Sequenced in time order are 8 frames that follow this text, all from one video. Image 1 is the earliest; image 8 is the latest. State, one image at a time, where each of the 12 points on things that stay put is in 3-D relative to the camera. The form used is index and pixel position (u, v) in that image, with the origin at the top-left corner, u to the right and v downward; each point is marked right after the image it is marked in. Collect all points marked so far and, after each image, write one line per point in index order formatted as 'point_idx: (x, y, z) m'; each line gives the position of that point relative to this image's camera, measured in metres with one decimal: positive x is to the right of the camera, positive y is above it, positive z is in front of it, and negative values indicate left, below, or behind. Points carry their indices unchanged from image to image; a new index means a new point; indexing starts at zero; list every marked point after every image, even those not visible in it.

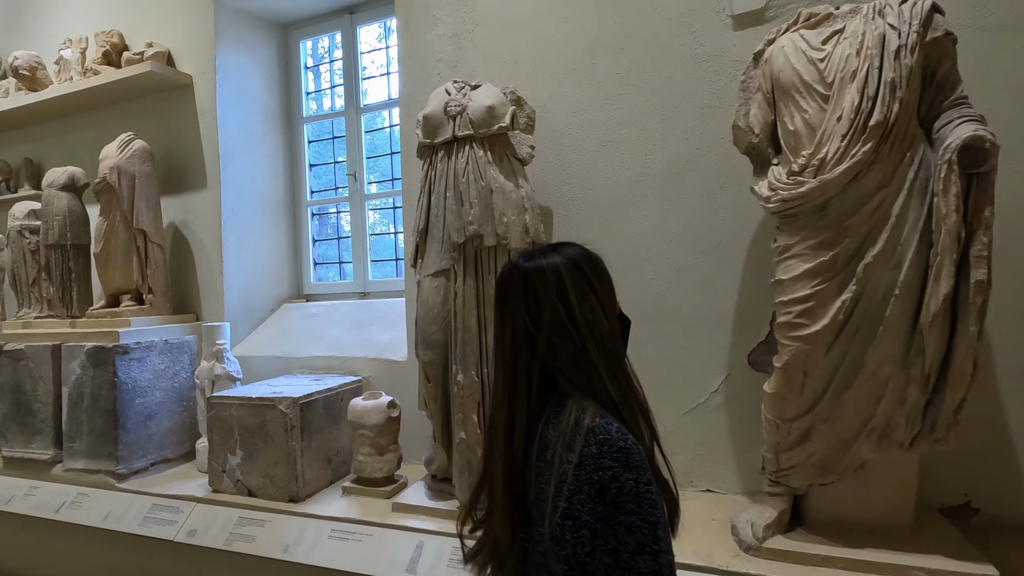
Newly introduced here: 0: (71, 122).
0: (-2.6, +1.0, +3.2) m
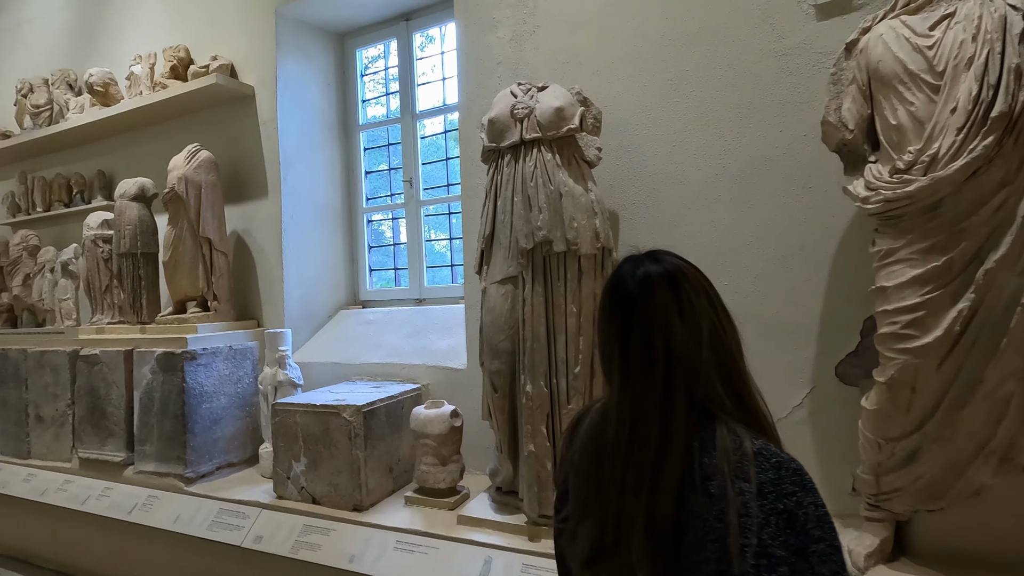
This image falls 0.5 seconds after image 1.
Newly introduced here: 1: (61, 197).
0: (-2.3, +1.0, +3.3) m
1: (-3.1, +0.6, +3.7) m
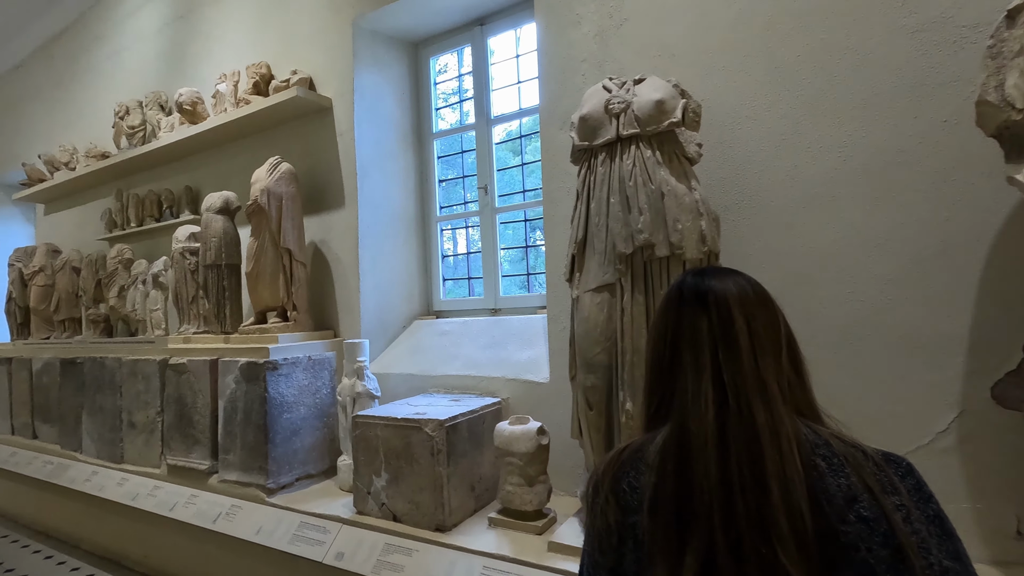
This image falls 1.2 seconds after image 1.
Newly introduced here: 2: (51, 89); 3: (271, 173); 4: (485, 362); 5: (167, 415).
0: (-1.8, +0.9, +3.5) m
1: (-2.6, +0.5, +3.8) m
2: (-4.3, +1.8, +5.0) m
3: (-1.2, +0.6, +2.8) m
4: (-0.1, -0.3, +2.5) m
5: (-1.8, -0.7, +2.8) m
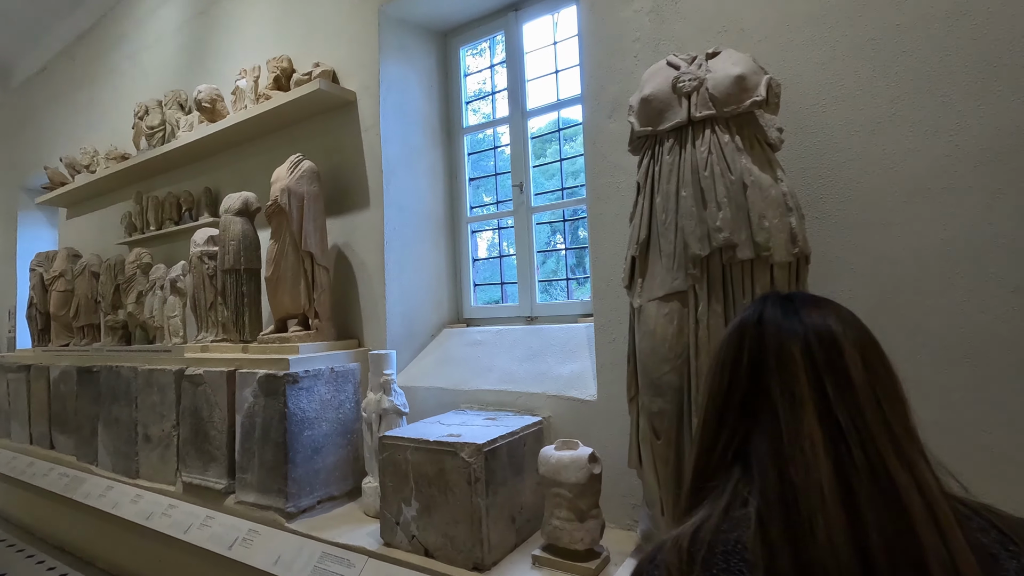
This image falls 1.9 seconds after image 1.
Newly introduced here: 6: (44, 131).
0: (-1.6, +0.8, +3.3) m
1: (-2.3, +0.5, +3.7) m
2: (-4.0, +1.8, +5.0) m
3: (-1.1, +0.6, +2.6) m
4: (0.0, -0.4, +2.3) m
5: (-1.6, -0.7, +2.7) m
6: (-4.6, +1.6, +5.3) m
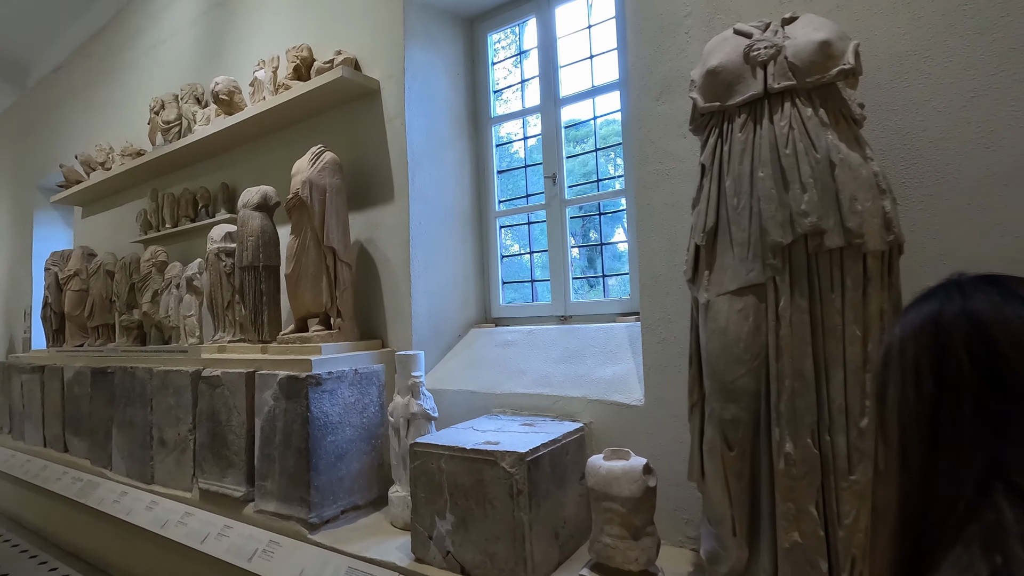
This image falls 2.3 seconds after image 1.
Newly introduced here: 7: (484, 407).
0: (-1.5, +0.9, +3.2) m
1: (-2.2, +0.5, +3.6) m
2: (-3.8, +1.8, +4.9) m
3: (-0.9, +0.6, +2.5) m
4: (+0.2, -0.4, +2.1) m
5: (-1.5, -0.7, +2.6) m
6: (-4.4, +1.6, +5.3) m
7: (-0.1, -0.5, +2.3) m
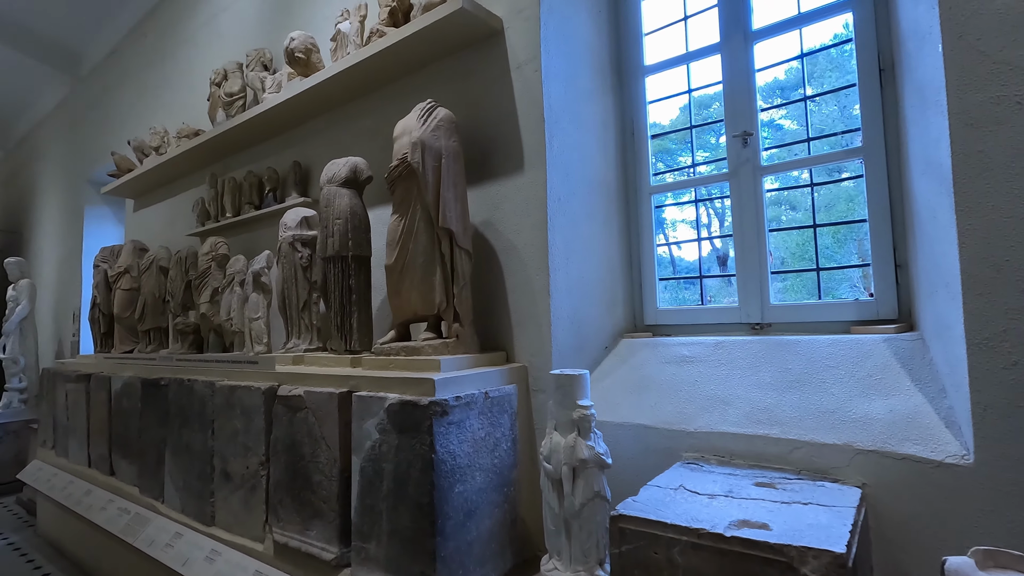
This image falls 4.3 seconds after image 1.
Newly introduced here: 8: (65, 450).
0: (-0.8, +0.9, +2.6) m
1: (-1.5, +0.5, +3.1) m
2: (-3.1, +1.8, +4.5) m
3: (-0.3, +0.6, +1.9) m
4: (+0.8, -0.3, +1.5) m
5: (-0.9, -0.7, +2.0) m
6: (-3.6, +1.6, +4.9) m
7: (+0.5, -0.5, +1.6) m
8: (-2.9, -1.1, +3.5) m
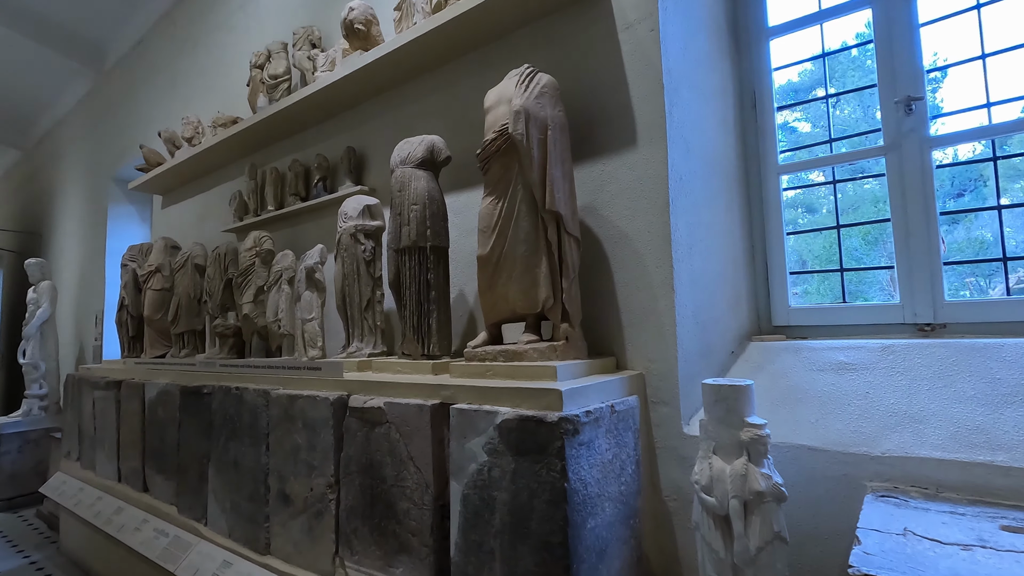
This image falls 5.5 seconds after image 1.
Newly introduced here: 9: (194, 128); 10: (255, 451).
0: (-0.5, +0.9, +2.4) m
1: (-1.1, +0.5, +2.8) m
2: (-2.7, +1.8, +4.3) m
3: (0.0, +0.6, +1.6) m
4: (+1.1, -0.3, +1.2) m
5: (-0.5, -0.7, +1.7) m
6: (-3.2, +1.6, +4.7) m
7: (+0.8, -0.5, +1.3) m
8: (-2.5, -1.1, +3.3) m
9: (-2.1, +1.1, +3.6) m
10: (-1.0, -0.6, +2.1) m
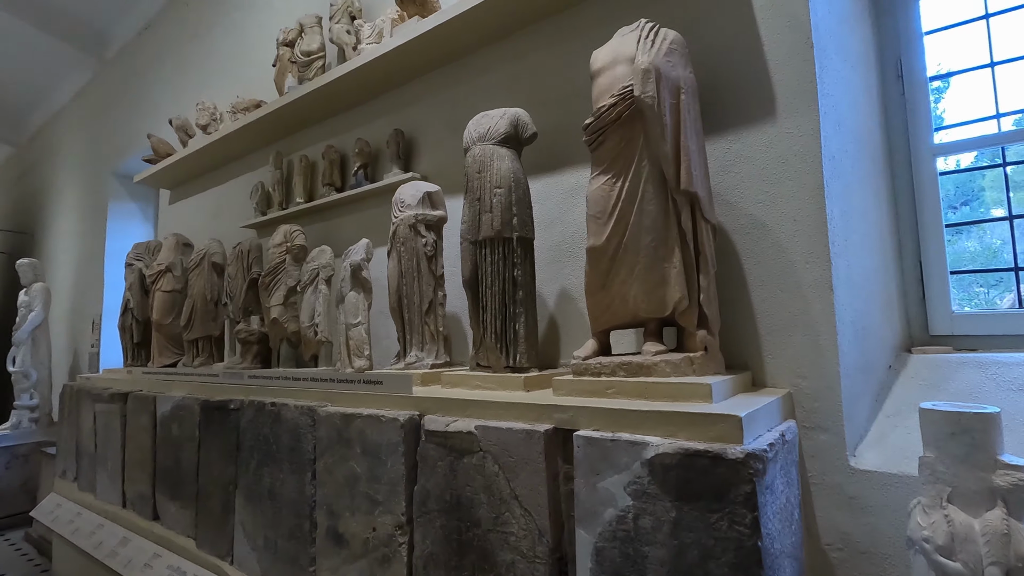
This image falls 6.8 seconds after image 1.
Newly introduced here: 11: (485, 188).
0: (-0.2, +0.9, +2.1) m
1: (-0.8, +0.5, +2.5) m
2: (-2.4, +1.8, +4.0) m
3: (+0.4, +0.6, +1.3) m
4: (+1.4, -0.3, +0.9) m
5: (-0.2, -0.6, +1.4) m
6: (-3.0, +1.5, +4.4) m
7: (+1.1, -0.5, +1.0) m
8: (-2.3, -1.1, +2.9) m
9: (-1.8, +1.1, +3.3) m
10: (-0.7, -0.6, +1.8) m
11: (-0.1, +0.3, +1.6) m
